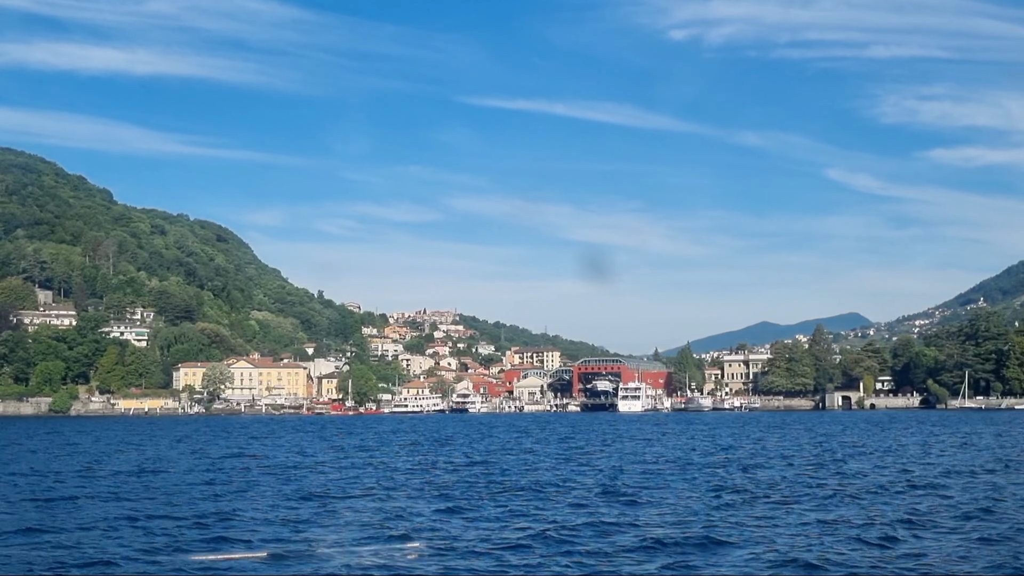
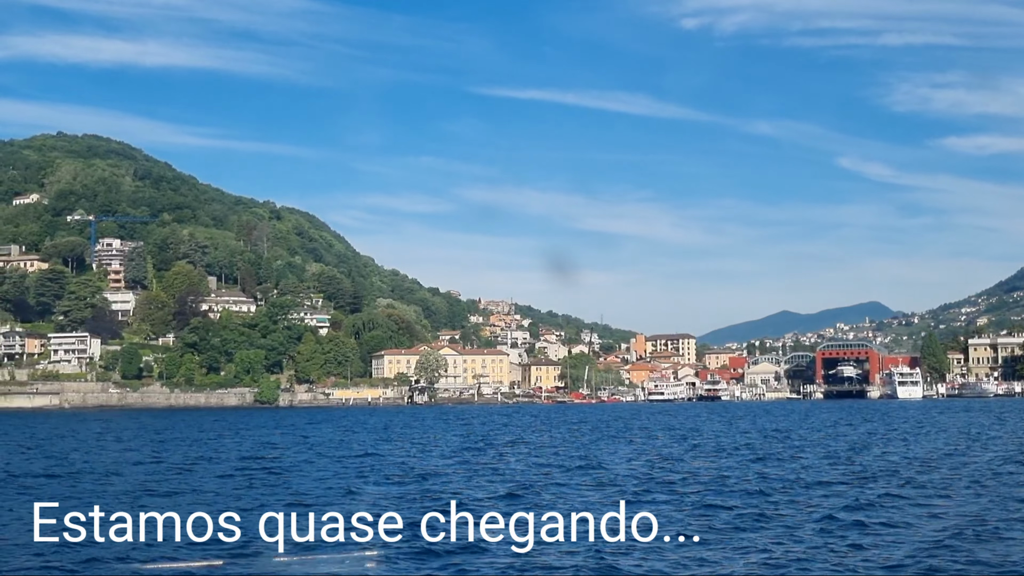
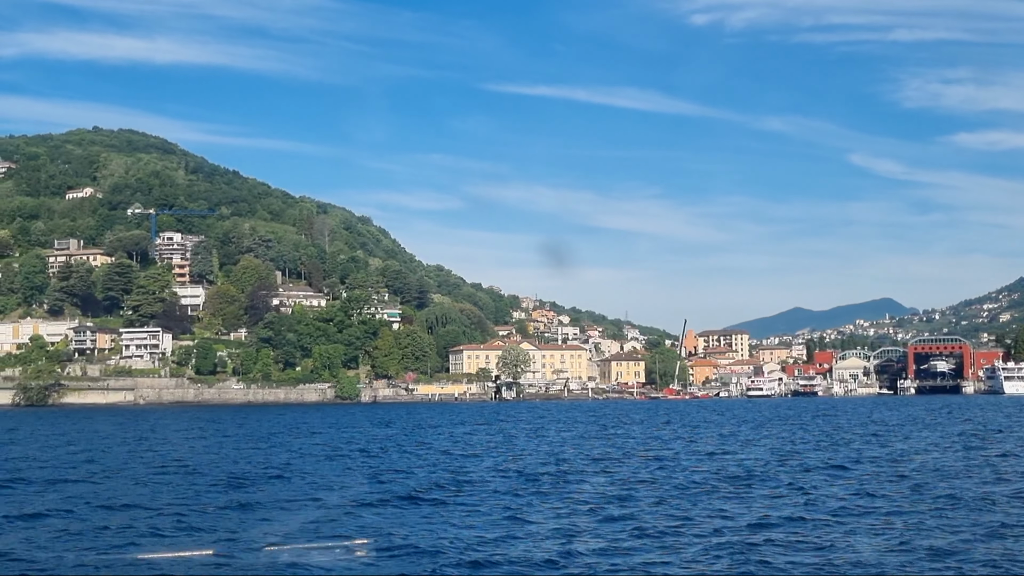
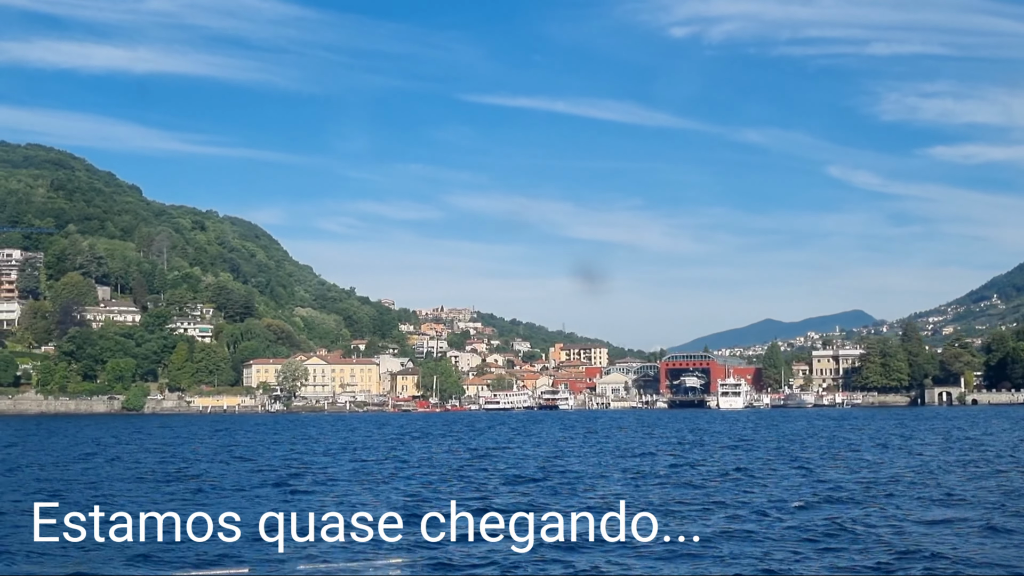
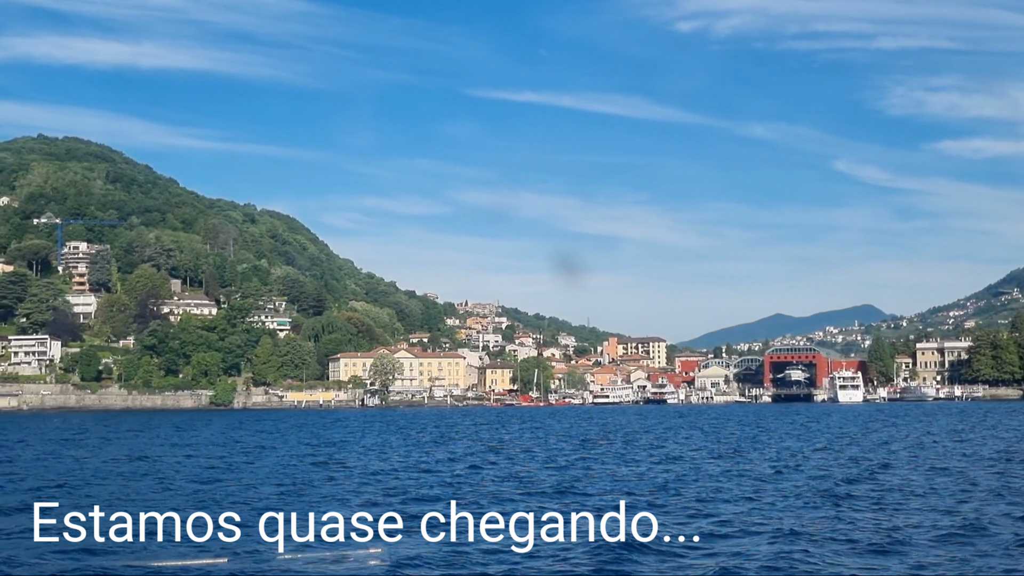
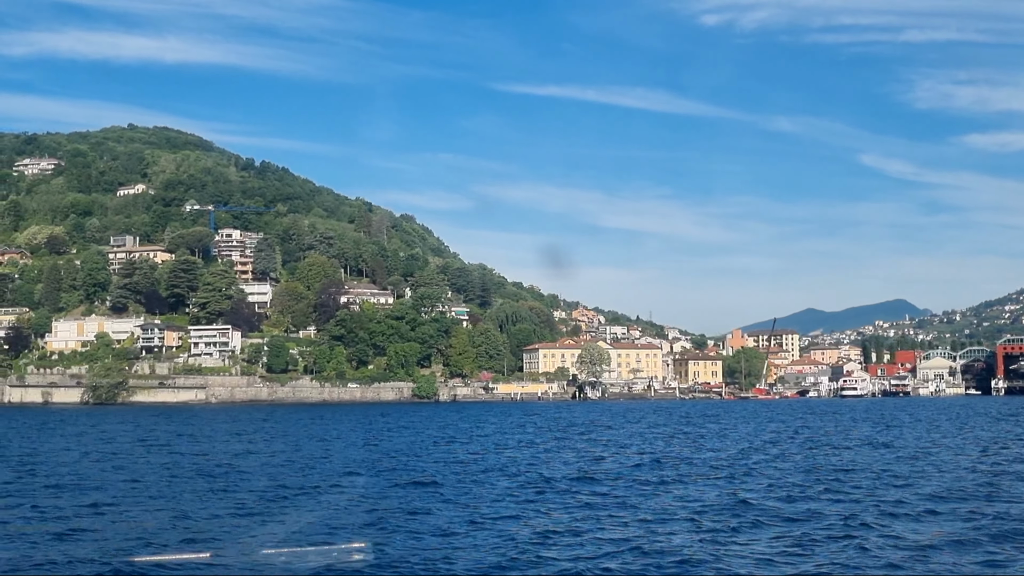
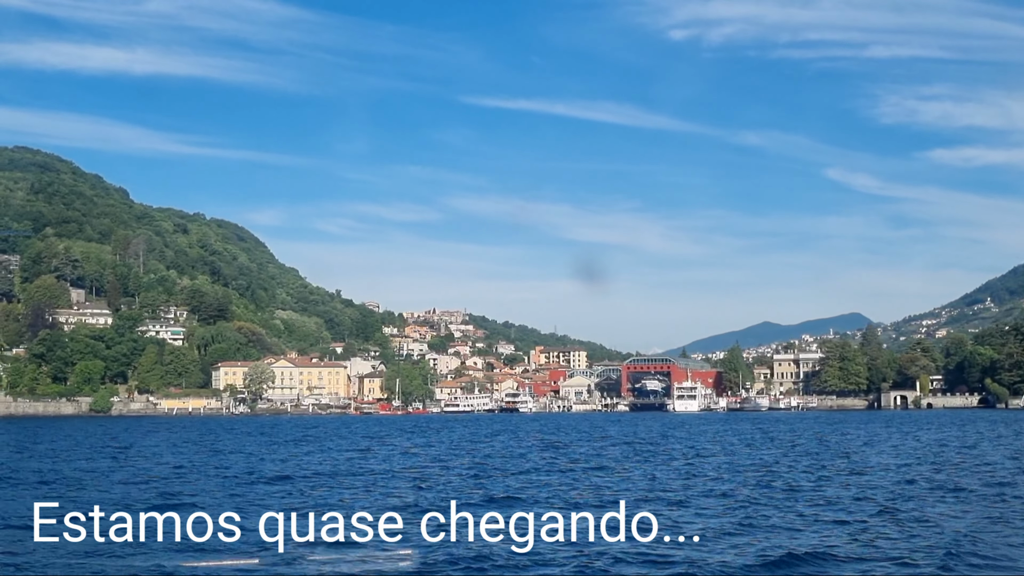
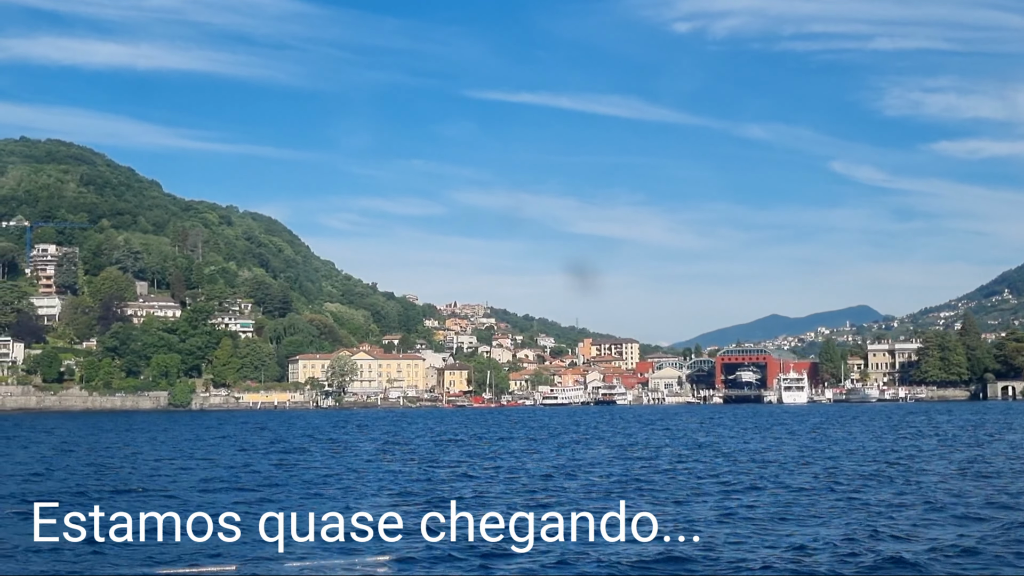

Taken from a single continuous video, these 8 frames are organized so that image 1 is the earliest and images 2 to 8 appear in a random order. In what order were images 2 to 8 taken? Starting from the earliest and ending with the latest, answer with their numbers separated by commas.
7, 4, 8, 5, 2, 3, 6
